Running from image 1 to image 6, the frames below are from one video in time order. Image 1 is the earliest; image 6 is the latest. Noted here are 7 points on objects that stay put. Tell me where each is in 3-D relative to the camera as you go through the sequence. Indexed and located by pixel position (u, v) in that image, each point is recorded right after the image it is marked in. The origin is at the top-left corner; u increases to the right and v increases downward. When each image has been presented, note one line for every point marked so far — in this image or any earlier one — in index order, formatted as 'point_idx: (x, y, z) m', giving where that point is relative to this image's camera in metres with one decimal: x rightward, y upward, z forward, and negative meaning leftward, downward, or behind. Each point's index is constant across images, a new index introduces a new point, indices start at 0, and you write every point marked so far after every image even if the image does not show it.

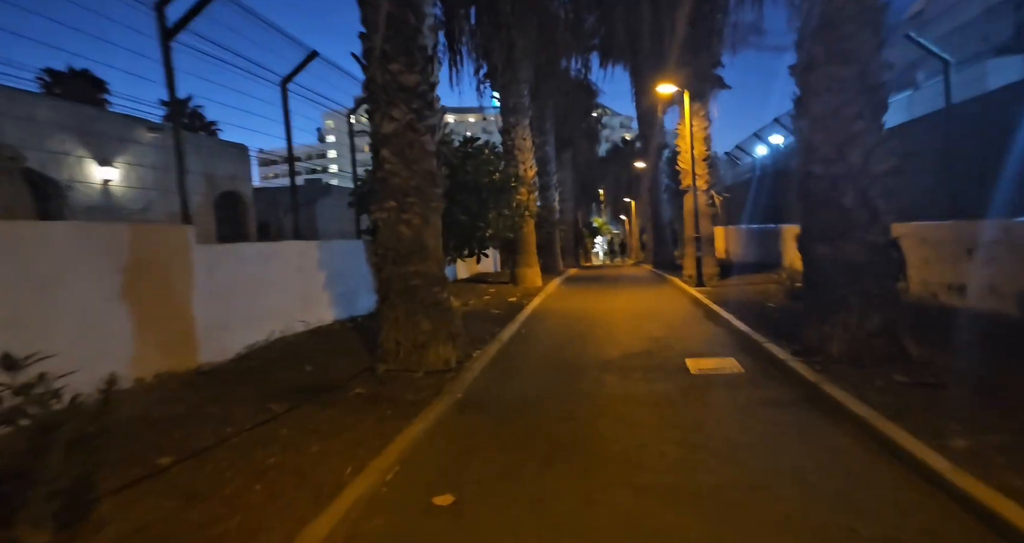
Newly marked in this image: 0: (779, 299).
0: (+6.6, -0.8, +13.9) m
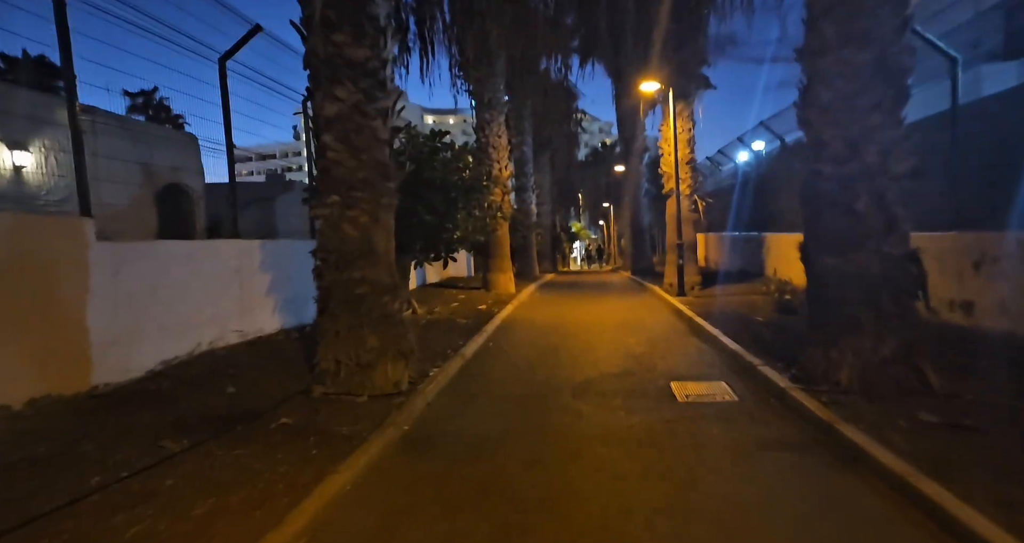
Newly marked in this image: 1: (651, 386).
0: (+5.8, -1.0, +12.9) m
1: (+1.9, -1.6, +7.9) m
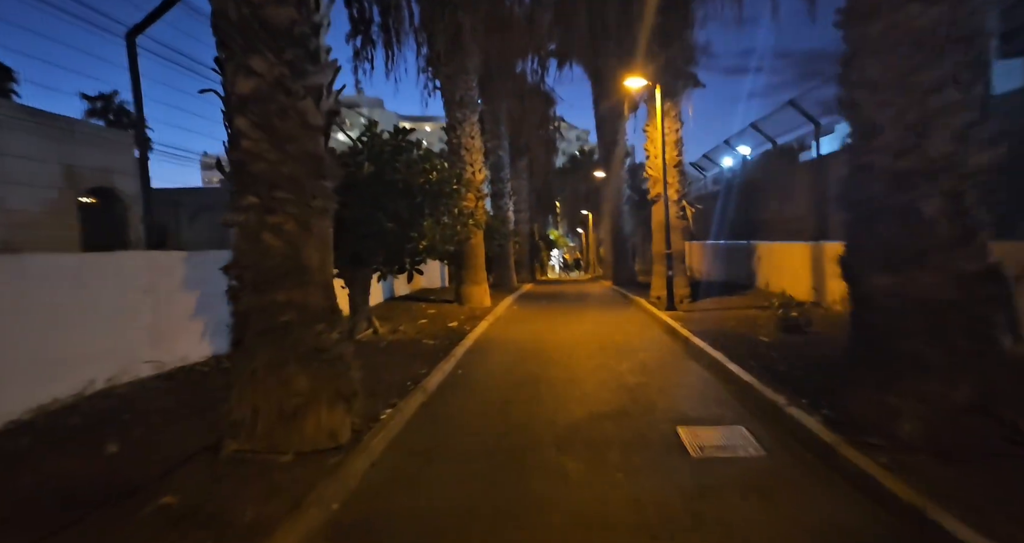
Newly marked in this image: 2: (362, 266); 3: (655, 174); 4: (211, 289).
0: (+5.3, -1.3, +11.5) m
1: (+1.6, -1.8, +6.4) m
2: (-3.5, +0.1, +13.4) m
3: (+4.7, +3.2, +18.7) m
4: (-5.4, -0.2, +10.5) m
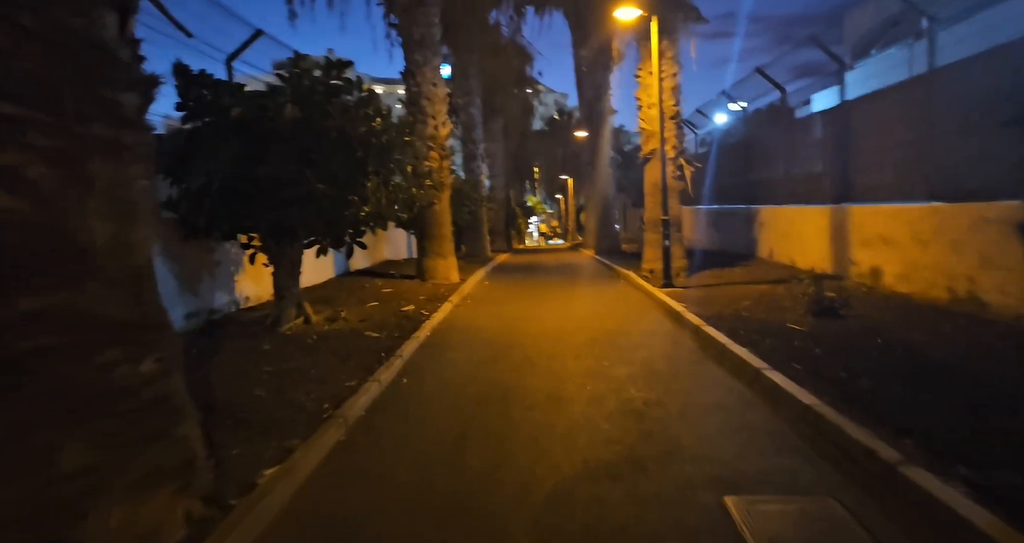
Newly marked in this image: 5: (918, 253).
0: (+4.7, -0.8, +9.2) m
1: (+1.2, -1.7, +4.0) m
2: (-4.1, +0.6, +10.7) m
3: (+3.8, +4.1, +16.1) m
4: (-5.9, +0.1, +7.7) m
5: (+7.6, +0.3, +10.6) m
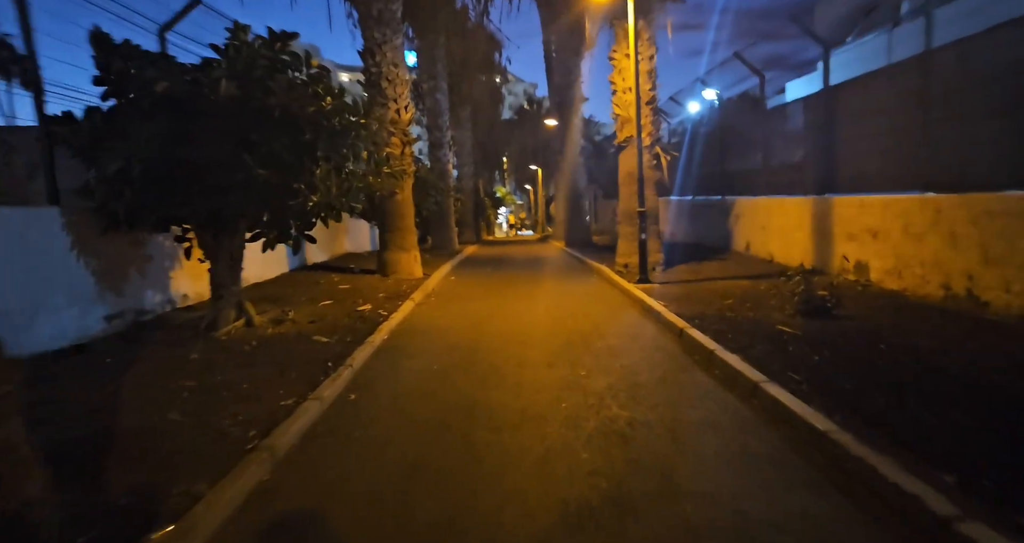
0: (+4.2, -0.8, +8.6) m
1: (+1.0, -1.7, +3.1) m
2: (-4.7, +0.7, +9.5) m
3: (+2.9, +4.2, +15.3) m
4: (-6.3, +0.1, +6.5) m
5: (+7.0, +0.4, +10.1) m
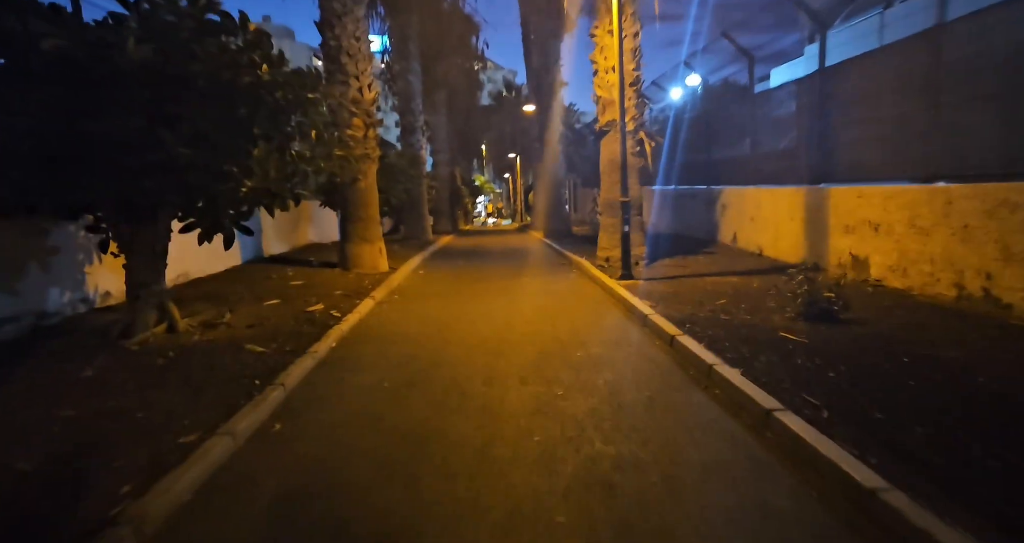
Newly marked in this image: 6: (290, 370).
0: (+3.8, -0.7, +7.6) m
1: (+0.8, -1.8, +2.1) m
2: (-5.2, +0.7, +8.2) m
3: (+2.3, +4.4, +14.2) m
4: (-6.7, +0.1, +5.1) m
5: (+6.5, +0.5, +9.2) m
6: (-2.5, -1.1, +6.5) m
